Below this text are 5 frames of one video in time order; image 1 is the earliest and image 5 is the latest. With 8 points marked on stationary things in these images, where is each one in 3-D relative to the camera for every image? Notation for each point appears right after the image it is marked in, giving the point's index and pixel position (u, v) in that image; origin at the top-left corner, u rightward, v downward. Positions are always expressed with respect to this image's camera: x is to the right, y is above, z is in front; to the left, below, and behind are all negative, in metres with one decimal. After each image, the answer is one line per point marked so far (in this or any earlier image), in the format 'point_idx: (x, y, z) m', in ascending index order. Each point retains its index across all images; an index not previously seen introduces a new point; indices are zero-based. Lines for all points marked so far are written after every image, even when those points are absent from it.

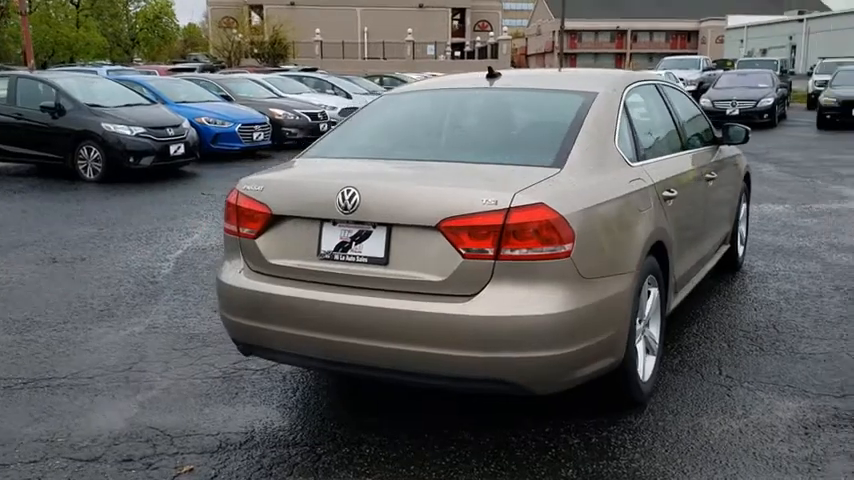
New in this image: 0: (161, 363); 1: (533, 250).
0: (-1.5, -0.7, +4.7) m
1: (+0.4, 0.0, +3.2) m
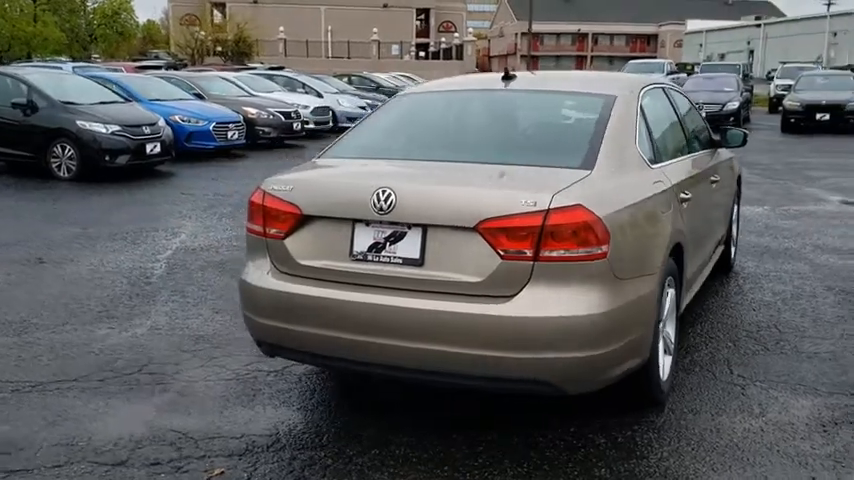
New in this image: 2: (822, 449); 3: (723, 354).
0: (-1.5, -0.7, +4.7) m
1: (+0.6, 0.0, +3.2) m
2: (+1.7, -0.9, +3.6) m
3: (+1.8, -0.7, +4.8) m
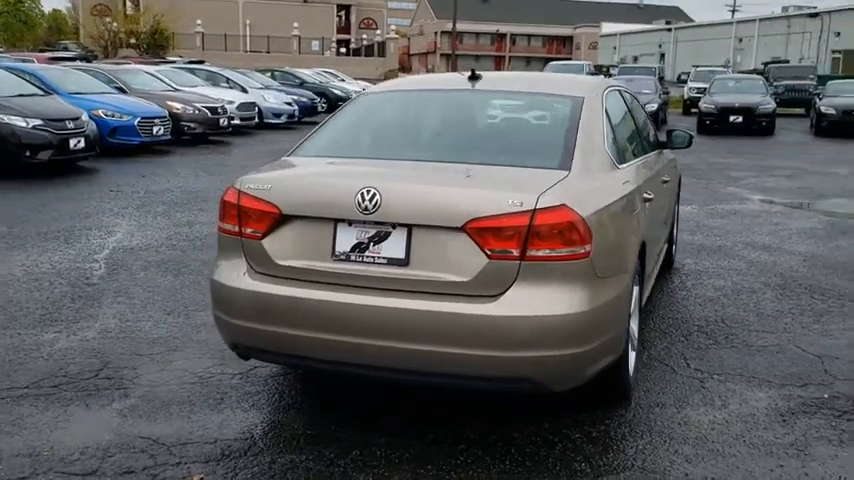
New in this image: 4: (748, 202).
0: (-1.6, -0.7, +4.5) m
1: (+0.5, 0.0, +3.3) m
2: (+1.6, -0.9, +3.7) m
3: (+1.5, -0.7, +5.0) m
4: (+4.5, +0.5, +11.4) m
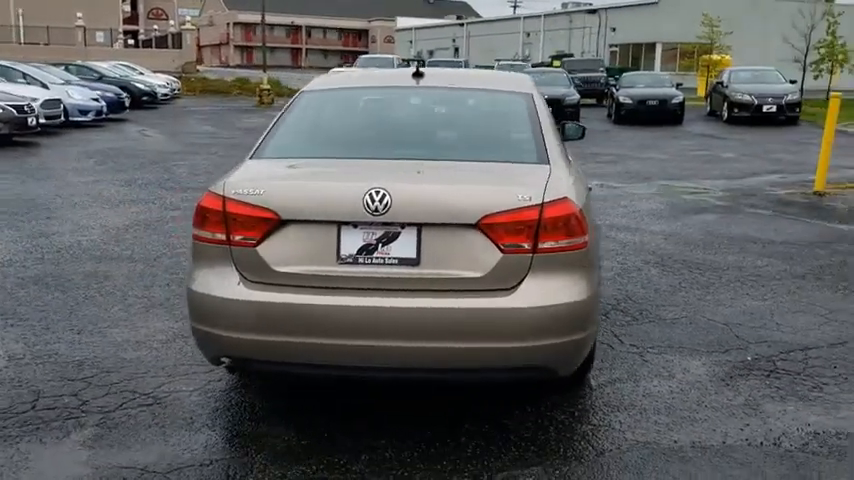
0: (-1.8, -0.8, +4.1) m
1: (+0.6, 0.0, +3.4) m
2: (+1.6, -0.8, +4.2) m
3: (+1.2, -0.6, +5.3) m
4: (+2.4, +0.8, +12.2) m
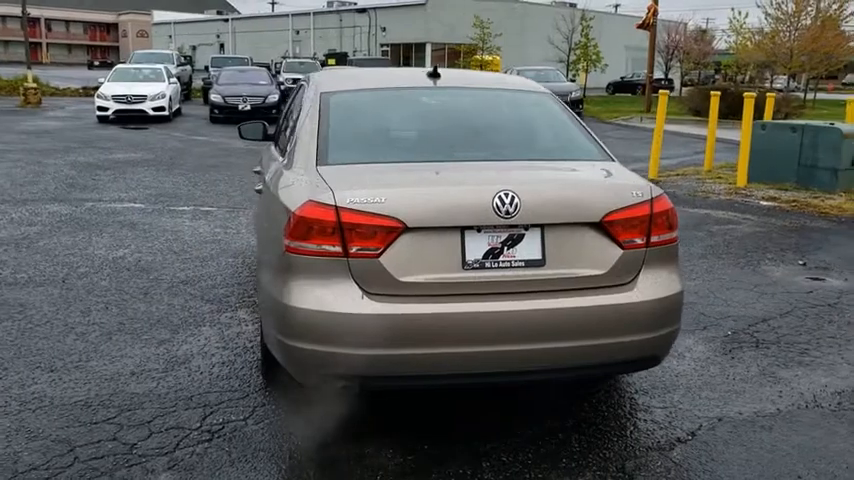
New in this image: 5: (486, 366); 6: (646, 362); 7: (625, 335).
0: (-1.4, -0.9, +3.6) m
1: (+1.0, 0.0, +3.6) m
2: (+1.8, -0.7, +4.6) m
3: (+1.1, -0.5, +5.6) m
4: (+0.3, +0.9, +12.6) m
5: (+0.2, -0.5, +3.3) m
6: (+0.9, -0.5, +3.6) m
7: (+0.8, -0.4, +3.5) m
